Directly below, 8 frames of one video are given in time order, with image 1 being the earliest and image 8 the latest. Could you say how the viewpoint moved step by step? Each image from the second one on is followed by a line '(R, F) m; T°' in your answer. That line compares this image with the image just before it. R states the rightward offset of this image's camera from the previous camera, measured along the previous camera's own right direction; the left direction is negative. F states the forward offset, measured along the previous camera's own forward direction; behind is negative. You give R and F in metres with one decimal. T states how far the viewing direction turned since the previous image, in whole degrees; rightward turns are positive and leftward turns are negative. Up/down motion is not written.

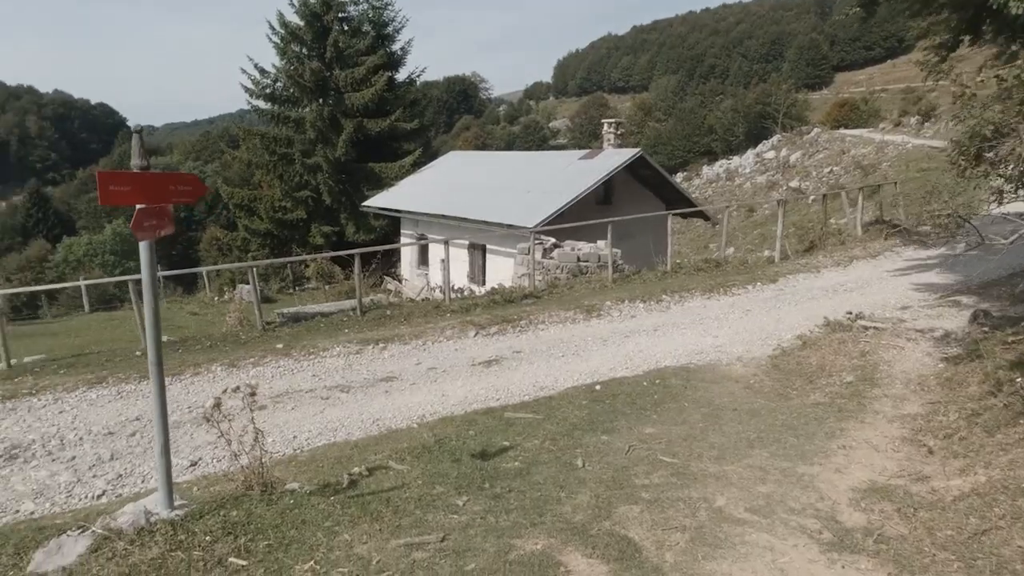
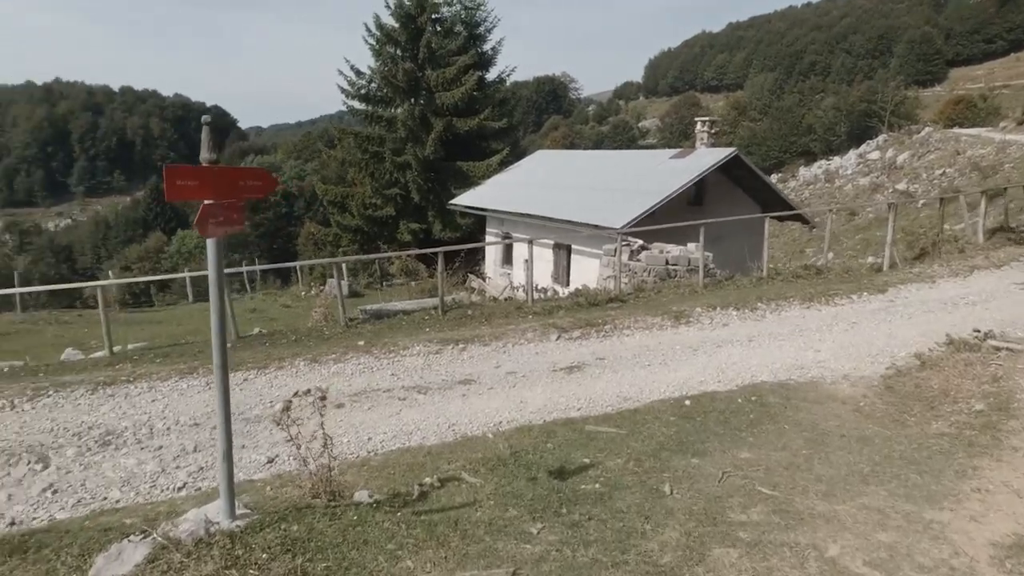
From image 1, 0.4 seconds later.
(0.0, +0.3) m; -7°
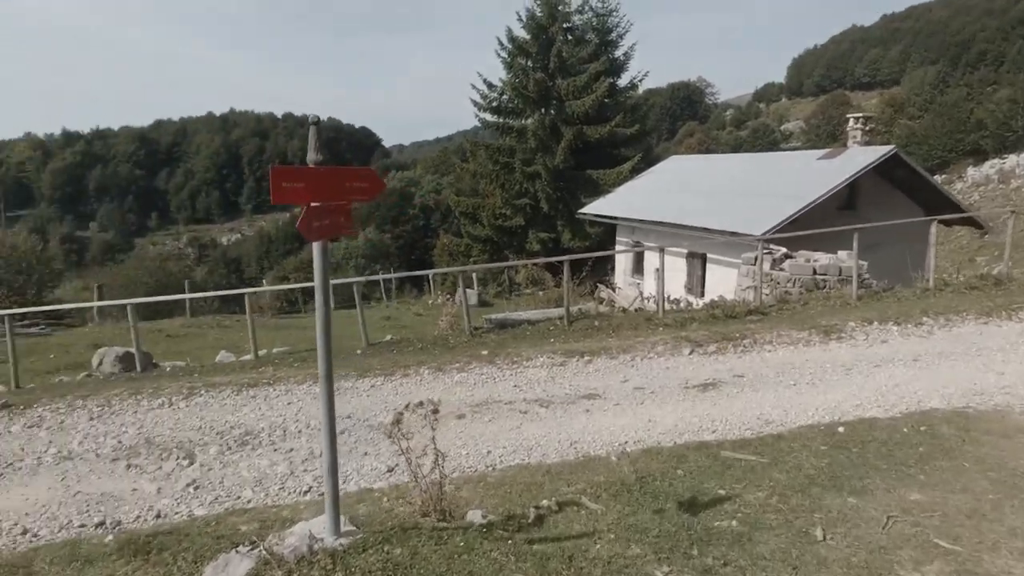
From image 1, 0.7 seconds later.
(0.0, +0.3) m; -11°
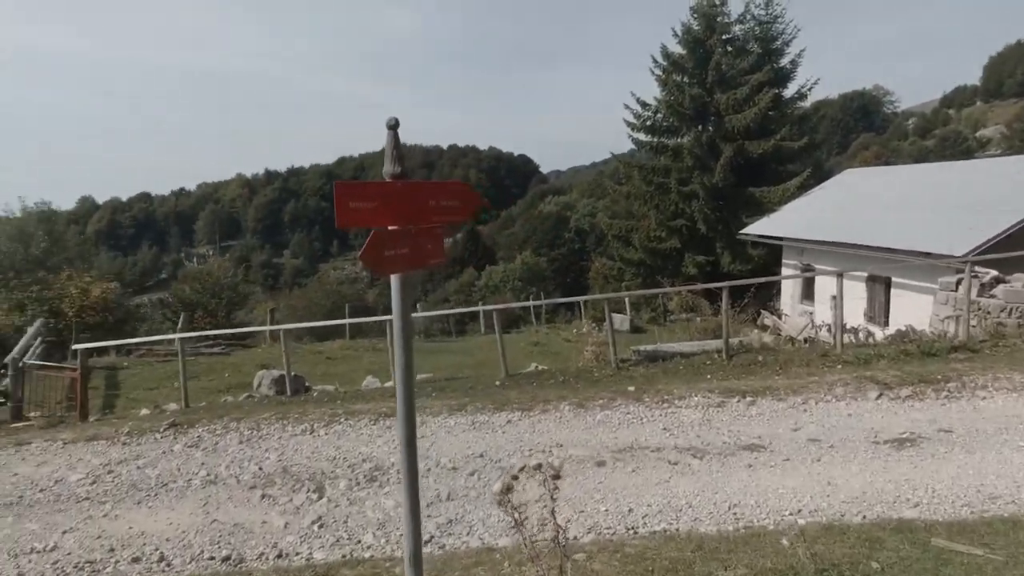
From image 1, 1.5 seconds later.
(+0.1, +0.6) m; -13°
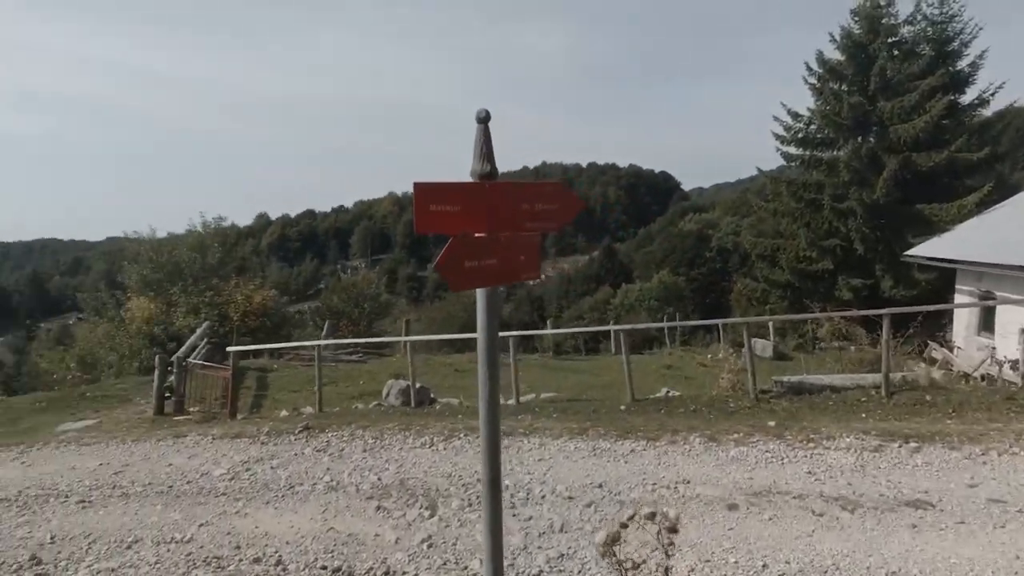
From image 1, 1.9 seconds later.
(+0.1, +0.3) m; -12°
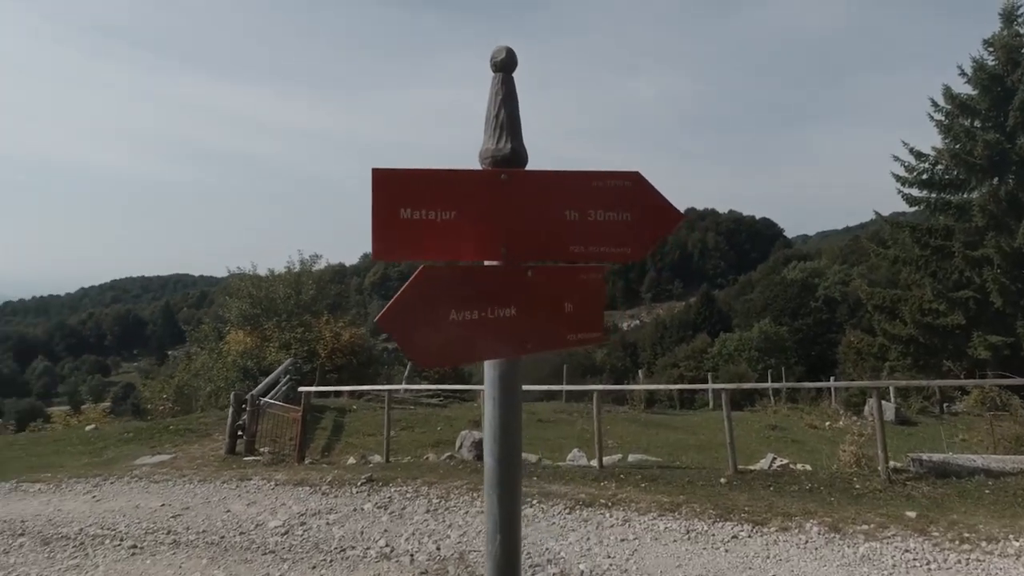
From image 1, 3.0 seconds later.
(+0.1, +0.8) m; -8°
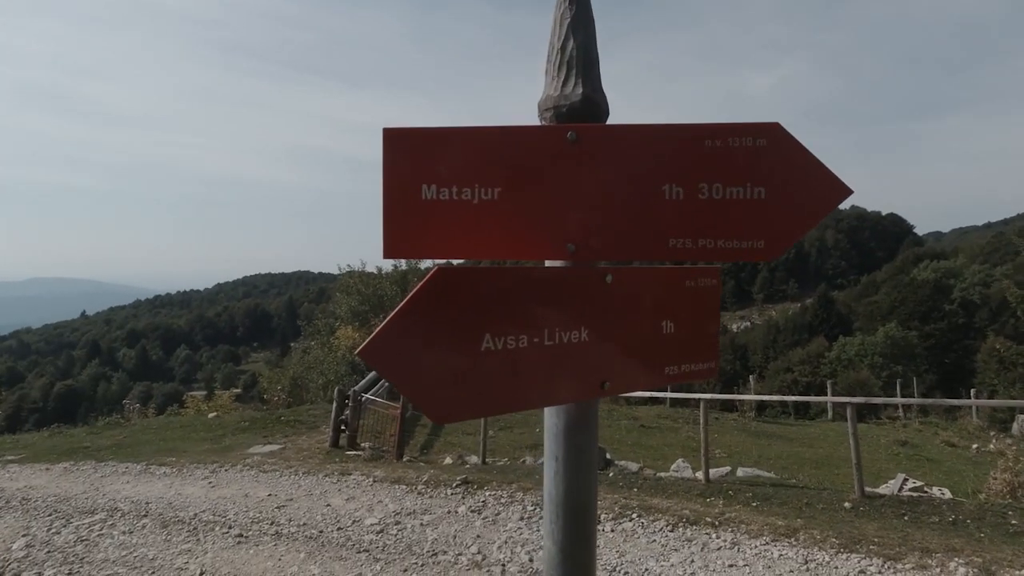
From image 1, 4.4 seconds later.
(0.0, +0.3) m; -9°
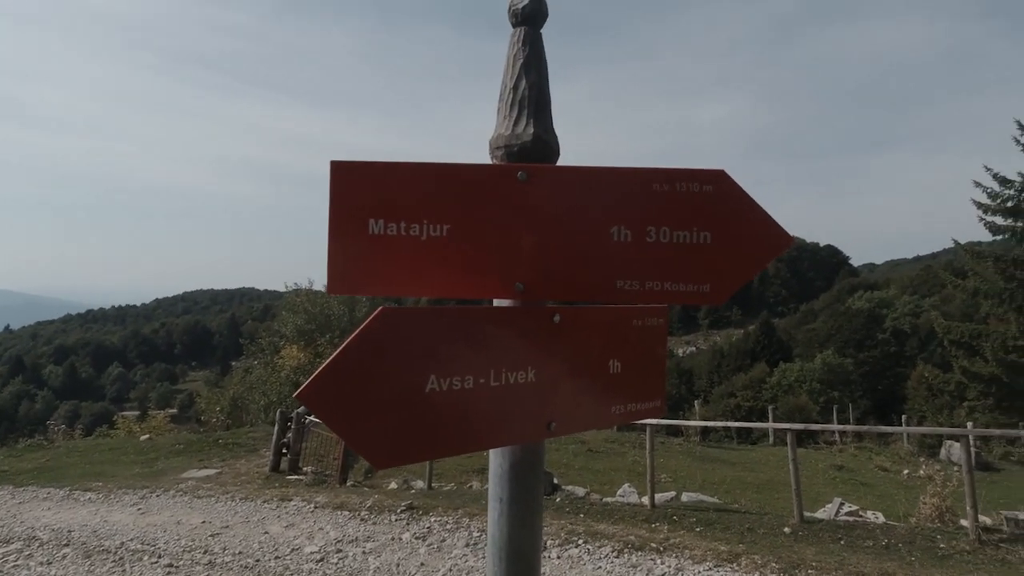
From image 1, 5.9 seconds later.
(0.0, 0.0) m; +4°
